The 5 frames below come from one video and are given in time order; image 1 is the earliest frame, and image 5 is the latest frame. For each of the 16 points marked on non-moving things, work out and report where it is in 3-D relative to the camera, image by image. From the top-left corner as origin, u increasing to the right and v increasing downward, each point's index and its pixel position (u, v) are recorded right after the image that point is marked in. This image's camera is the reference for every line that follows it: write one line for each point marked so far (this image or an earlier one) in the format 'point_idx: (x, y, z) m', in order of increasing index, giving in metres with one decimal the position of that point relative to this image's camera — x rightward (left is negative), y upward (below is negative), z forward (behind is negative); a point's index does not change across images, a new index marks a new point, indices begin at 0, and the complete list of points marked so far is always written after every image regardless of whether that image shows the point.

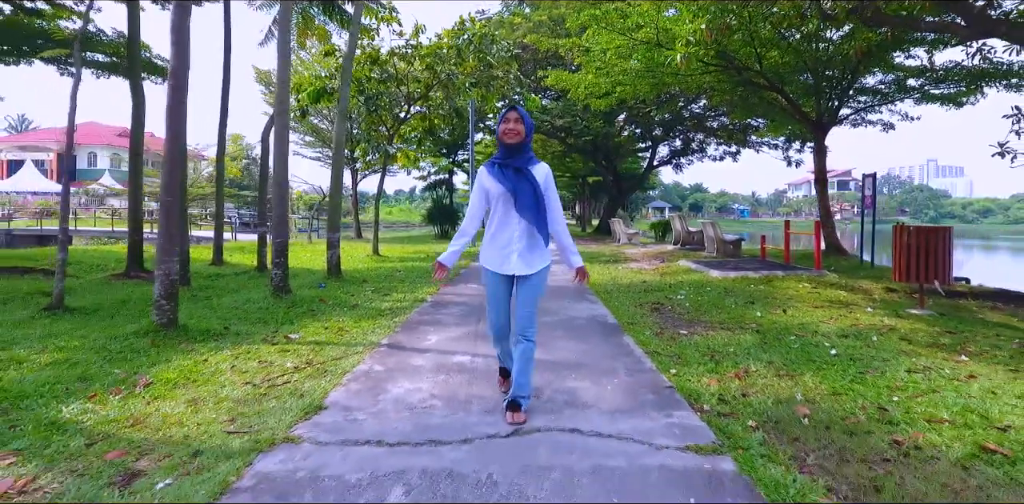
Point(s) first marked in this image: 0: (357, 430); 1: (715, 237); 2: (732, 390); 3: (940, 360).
0: (-0.9, -1.0, +3.5) m
1: (+5.1, +0.4, +15.7) m
2: (+1.6, -1.0, +4.5) m
3: (+3.8, -0.9, +5.5) m
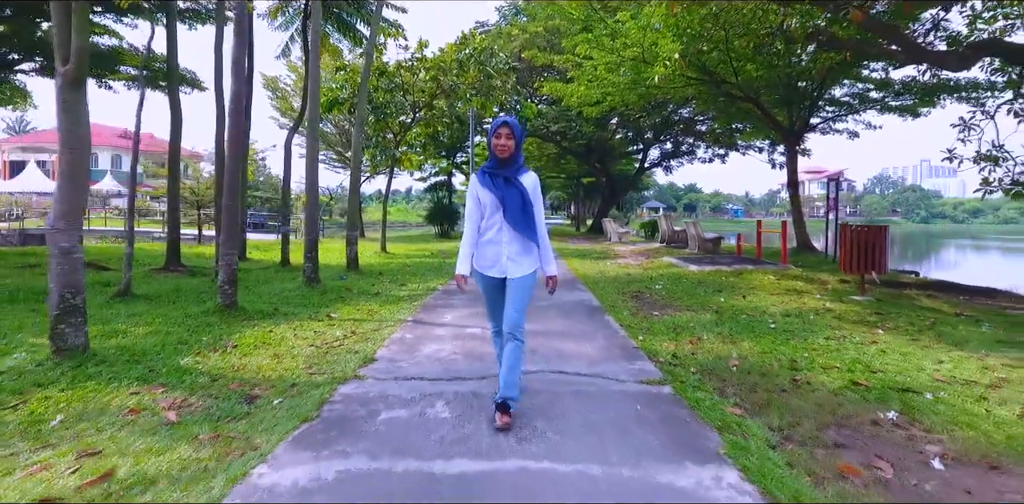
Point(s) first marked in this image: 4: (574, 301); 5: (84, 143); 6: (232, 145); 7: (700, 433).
0: (-0.8, -0.9, +4.8) m
1: (+5.0, +0.4, +17.1) m
2: (+1.6, -0.9, +5.8) m
3: (+3.8, -0.9, +6.8) m
4: (+0.8, -0.7, +8.5) m
5: (-3.4, +0.9, +4.9) m
6: (-3.6, +1.4, +8.1) m
7: (+1.1, -1.0, +3.6) m
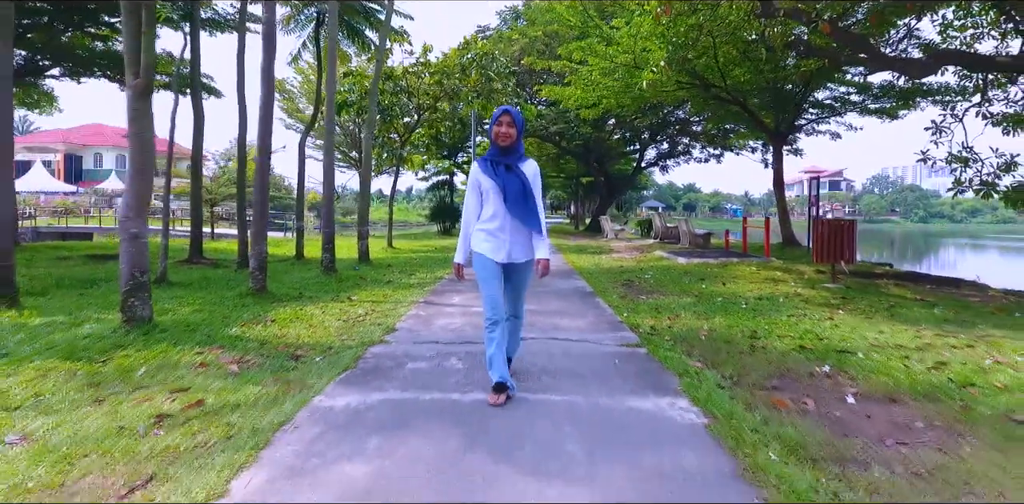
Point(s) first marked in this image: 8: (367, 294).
0: (-0.8, -0.8, +5.7) m
1: (+5.1, +0.6, +17.9) m
2: (+1.6, -0.8, +6.7) m
3: (+3.8, -0.7, +7.7) m
4: (+0.9, -0.5, +9.3) m
5: (-3.4, +1.0, +5.8) m
6: (-3.6, +1.5, +9.0) m
7: (+1.1, -0.9, +4.5) m
8: (-2.0, -0.6, +8.8) m
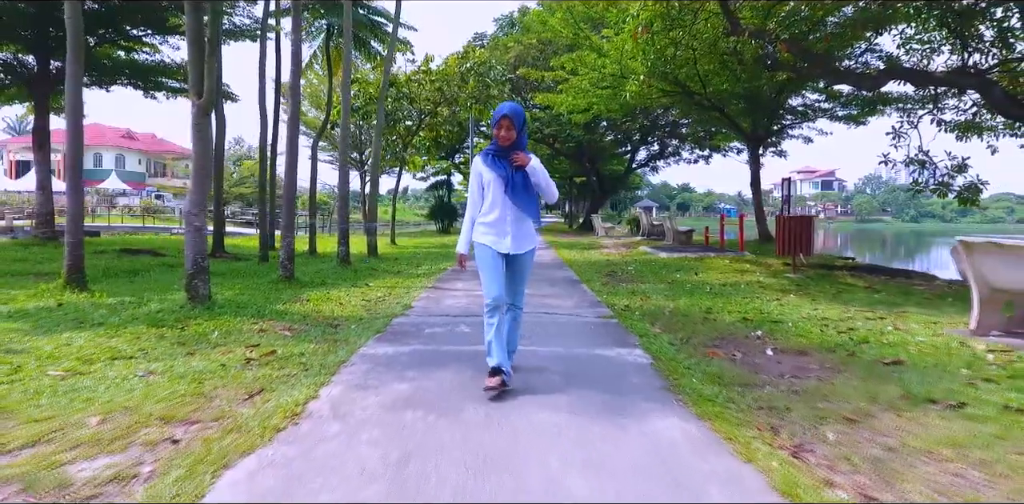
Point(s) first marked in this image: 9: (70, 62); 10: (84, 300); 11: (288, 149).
0: (-0.9, -0.7, +6.9) m
1: (+4.9, +0.7, +19.2) m
2: (+1.6, -0.7, +7.9) m
3: (+3.8, -0.6, +9.0) m
4: (+0.8, -0.4, +10.6) m
5: (-3.4, +1.1, +7.0) m
6: (-3.6, +1.6, +10.2) m
7: (+1.1, -0.8, +5.7) m
8: (-2.1, -0.5, +10.0) m
9: (-5.8, +2.5, +8.2) m
10: (-5.2, -0.6, +7.6) m
11: (-3.7, +1.7, +10.2) m
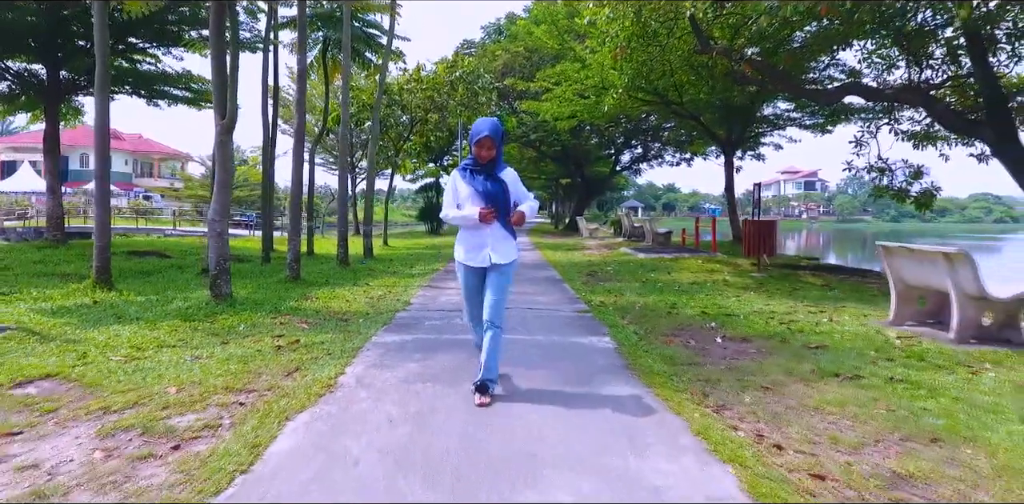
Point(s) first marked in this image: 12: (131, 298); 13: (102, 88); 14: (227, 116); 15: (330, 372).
0: (-1.0, -0.7, +7.9) m
1: (+4.5, +0.7, +20.3) m
2: (+1.4, -0.7, +8.9) m
3: (+3.6, -0.6, +10.0) m
4: (+0.6, -0.4, +11.5) m
5: (-3.6, +1.1, +7.9) m
6: (-3.9, +1.6, +11.1) m
7: (+0.9, -0.8, +6.7) m
8: (-2.3, -0.5, +10.9) m
9: (-6.0, +2.5, +9.0) m
10: (-5.4, -0.6, +8.4) m
11: (-3.9, +1.6, +11.1) m
12: (-5.2, -0.6, +8.4) m
13: (-6.0, +2.4, +9.0) m
14: (-3.6, +1.7, +7.9) m
15: (-1.4, -0.9, +4.7) m
